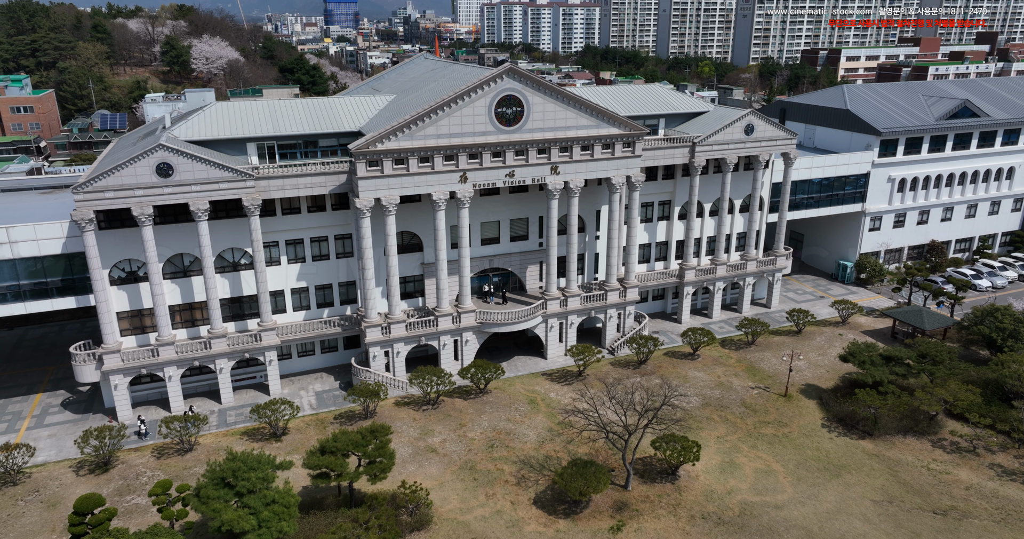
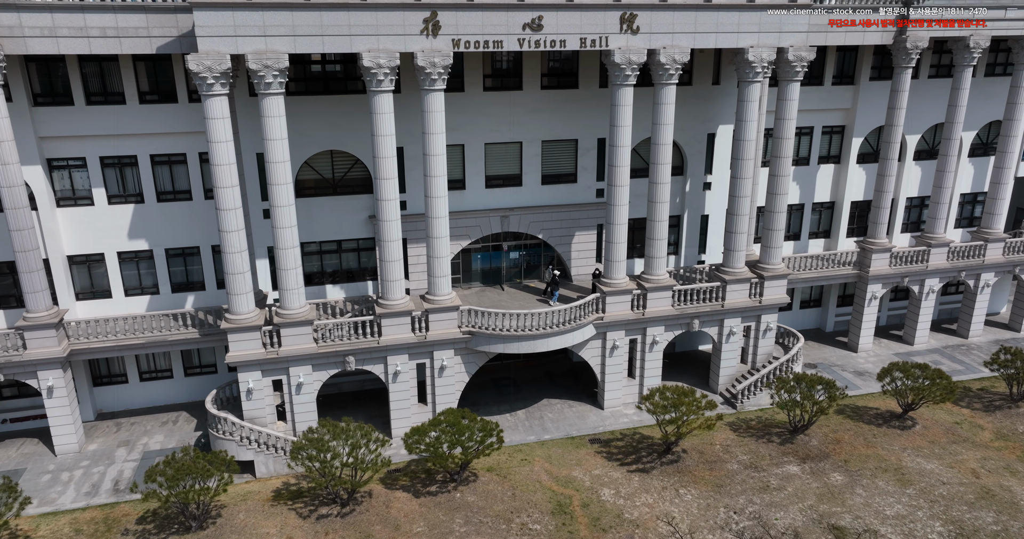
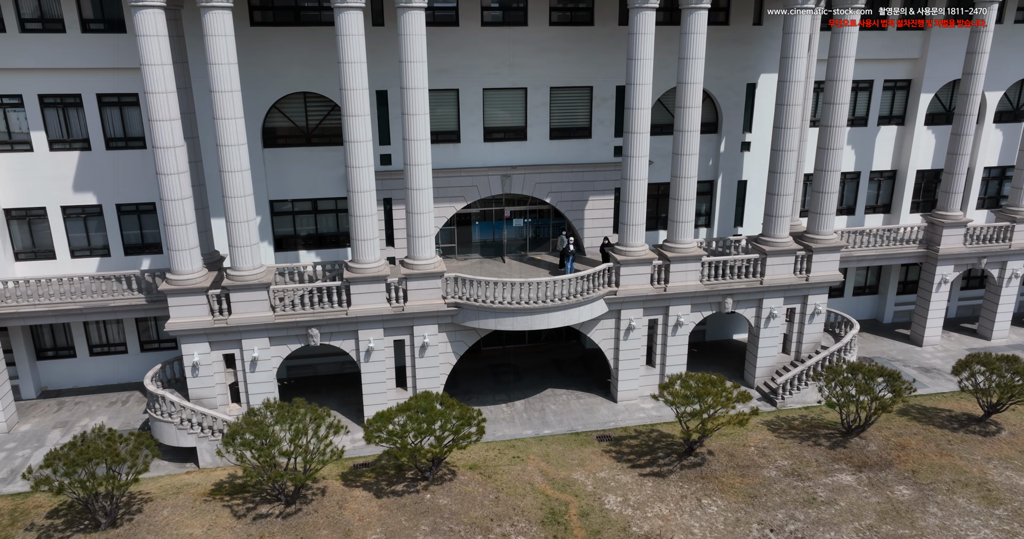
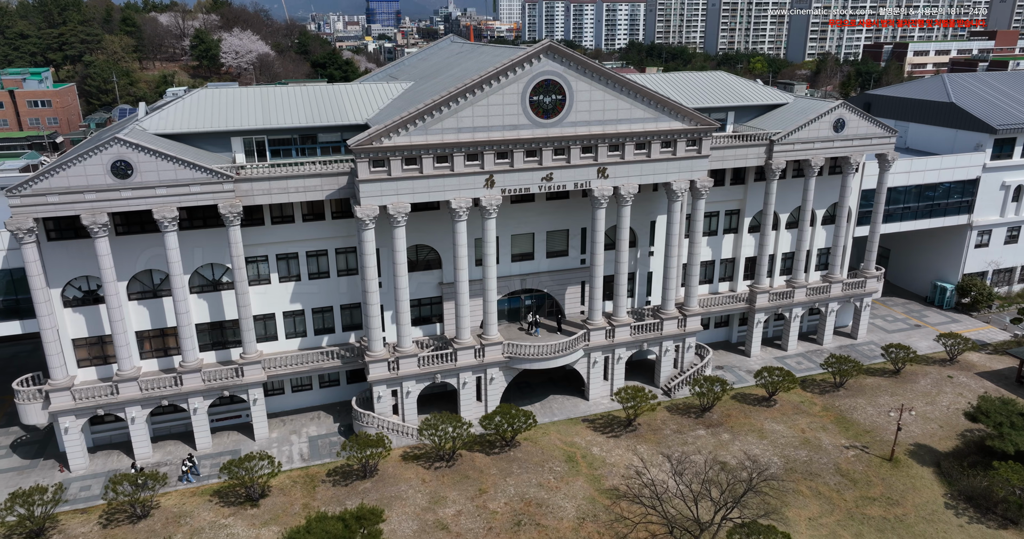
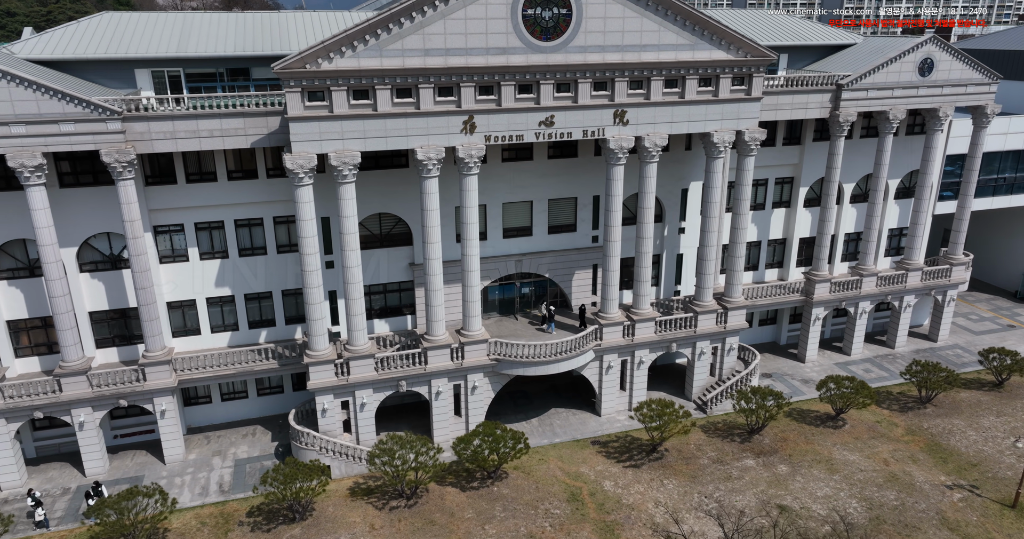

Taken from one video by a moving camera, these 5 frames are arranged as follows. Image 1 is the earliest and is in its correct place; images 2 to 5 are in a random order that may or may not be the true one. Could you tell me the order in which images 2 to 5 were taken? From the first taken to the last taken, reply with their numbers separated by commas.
4, 5, 2, 3
